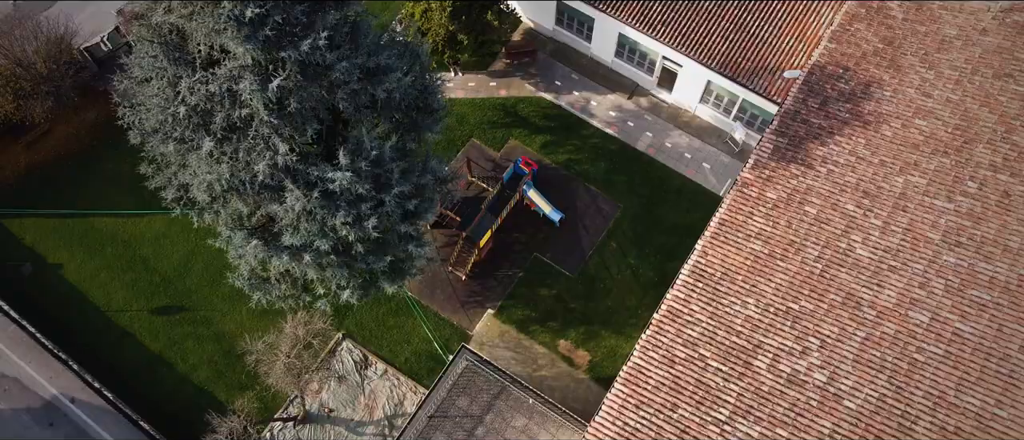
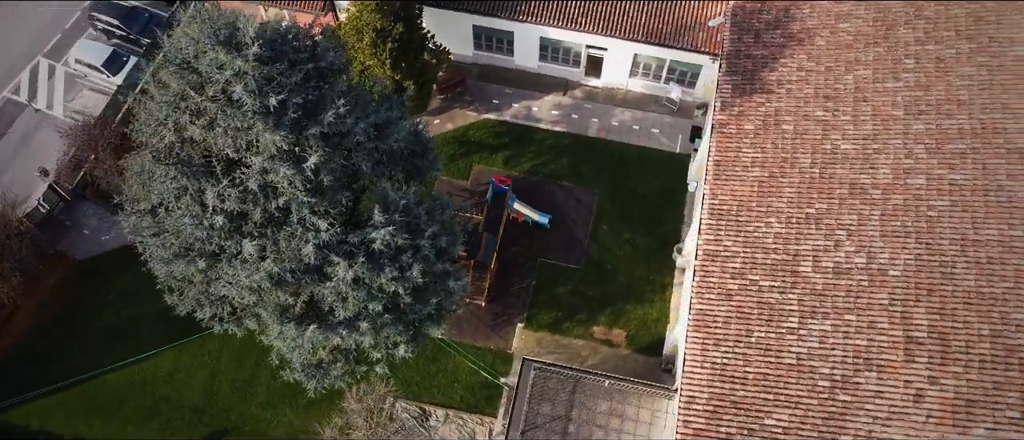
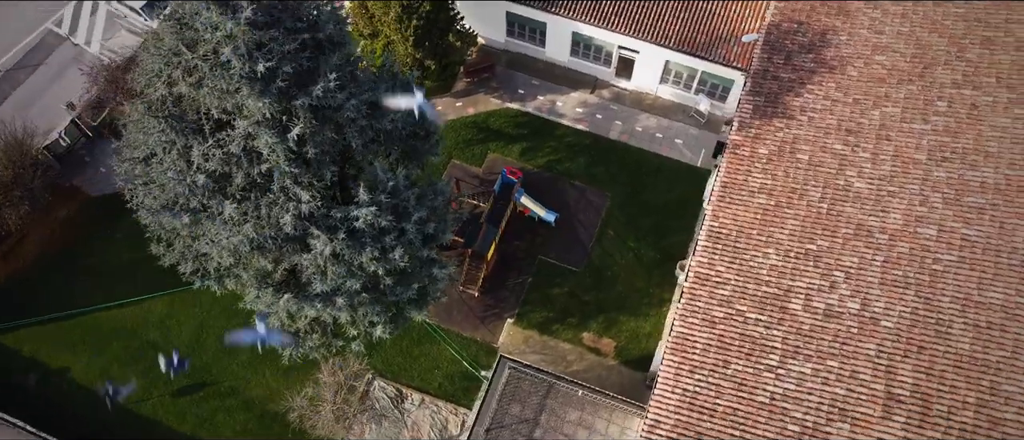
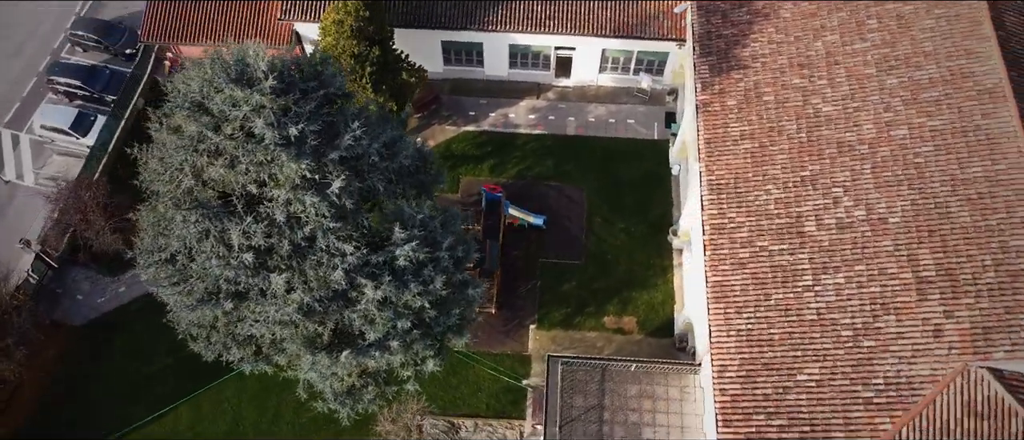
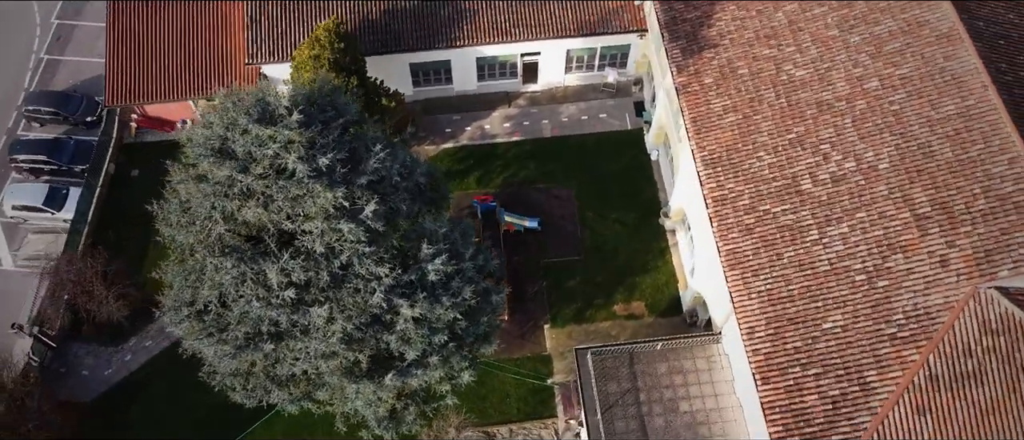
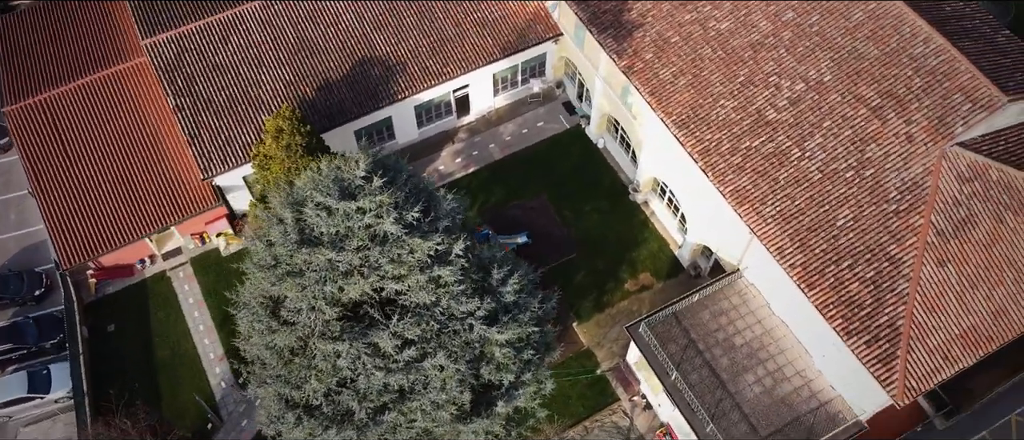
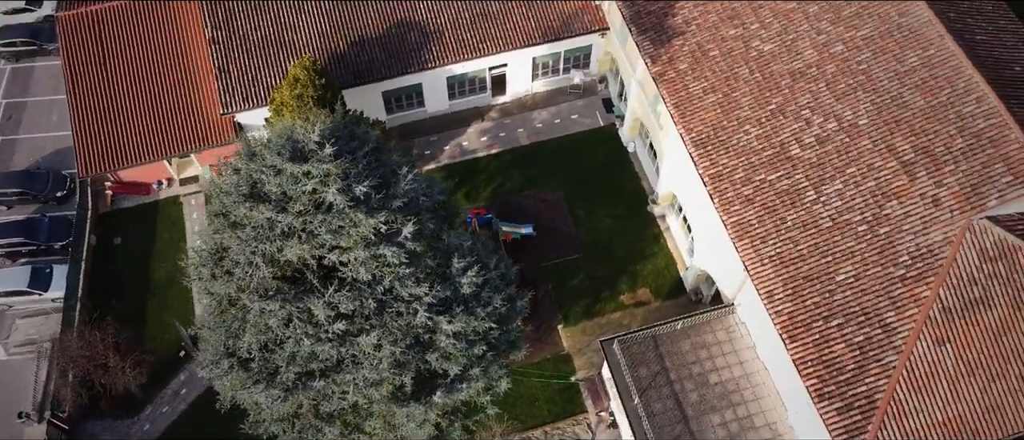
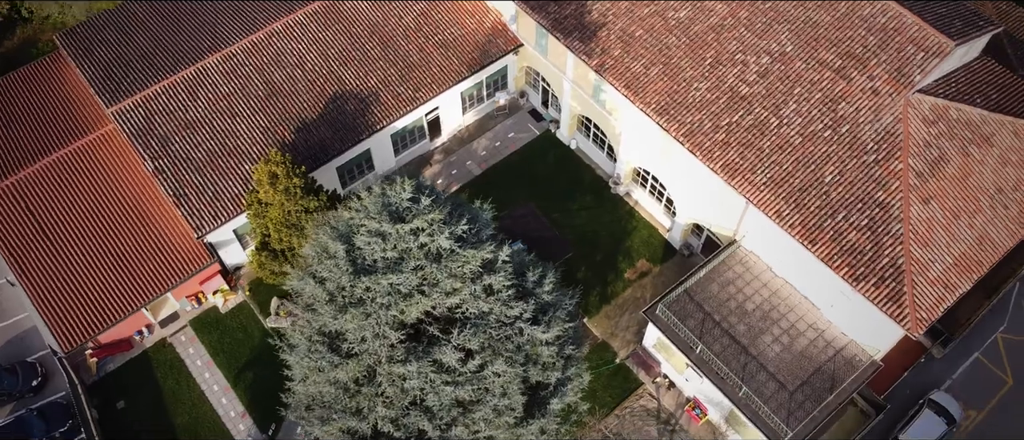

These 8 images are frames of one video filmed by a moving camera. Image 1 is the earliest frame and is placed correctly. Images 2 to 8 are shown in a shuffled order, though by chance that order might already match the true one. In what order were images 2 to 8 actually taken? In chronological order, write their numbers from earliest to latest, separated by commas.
3, 2, 4, 5, 7, 6, 8
